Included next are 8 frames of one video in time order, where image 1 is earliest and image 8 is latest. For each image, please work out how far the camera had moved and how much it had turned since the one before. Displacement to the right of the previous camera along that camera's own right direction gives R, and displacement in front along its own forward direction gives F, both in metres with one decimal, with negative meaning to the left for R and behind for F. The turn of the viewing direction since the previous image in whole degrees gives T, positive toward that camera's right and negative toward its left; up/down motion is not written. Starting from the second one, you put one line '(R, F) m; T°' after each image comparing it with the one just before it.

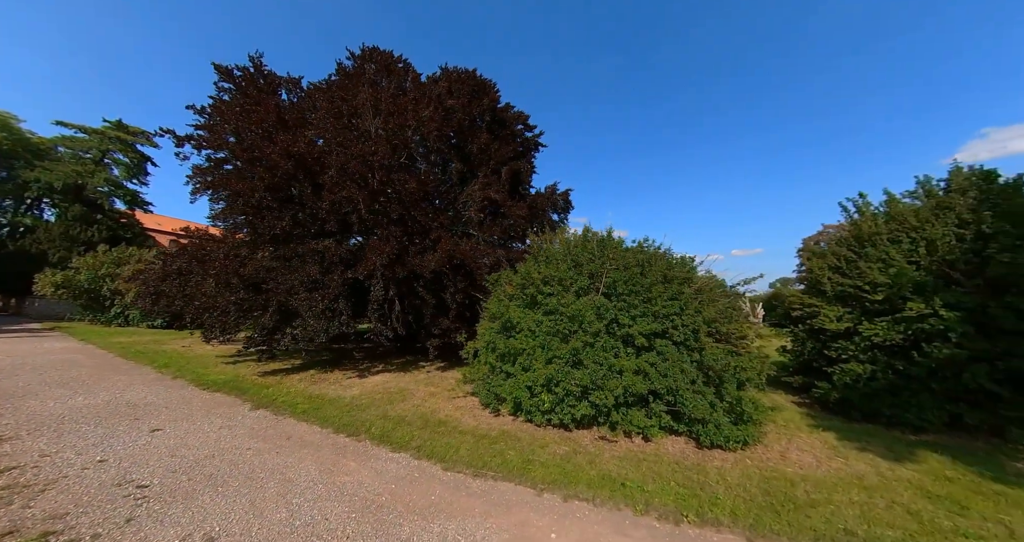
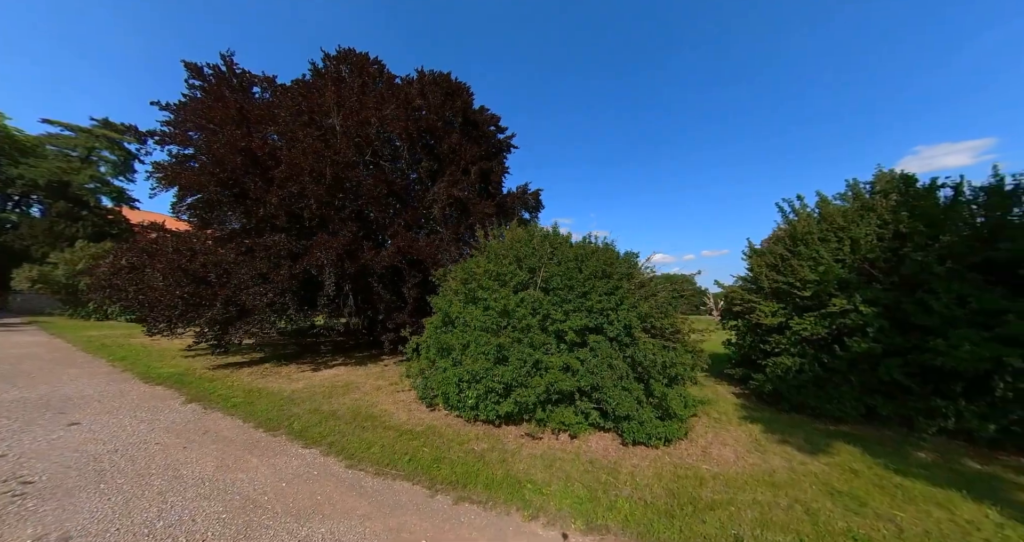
(+1.2, +0.2) m; -1°
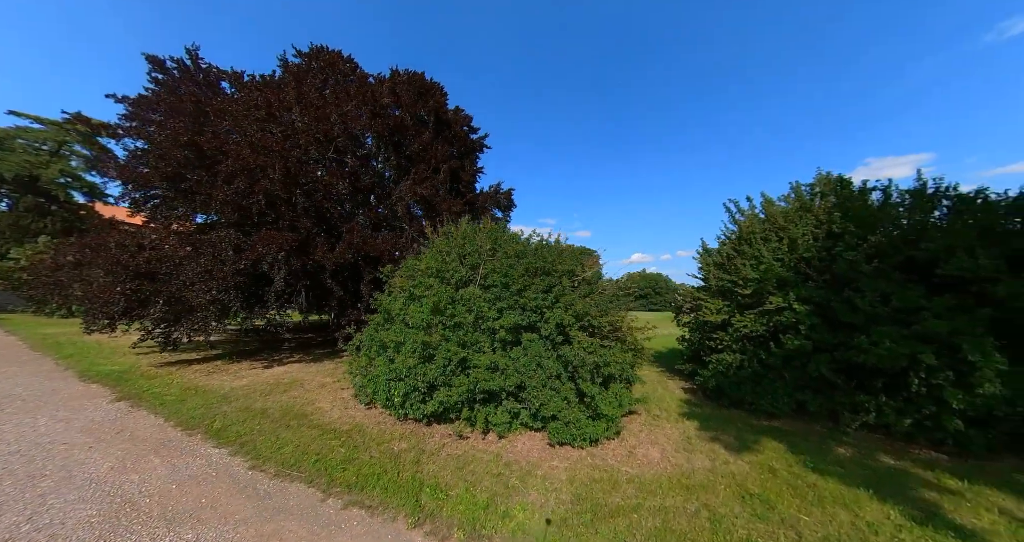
(+1.0, +0.2) m; 0°
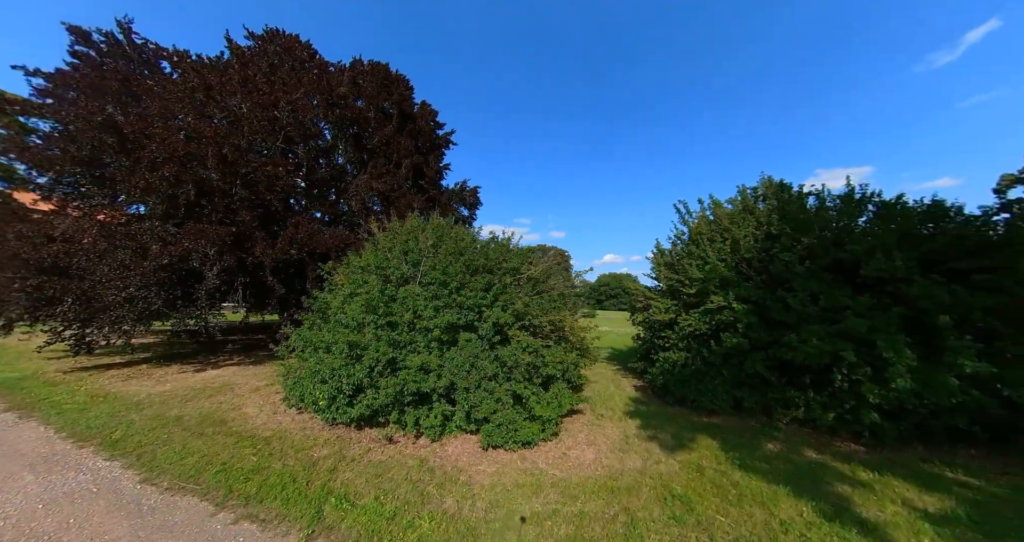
(+0.6, +0.2) m; +4°
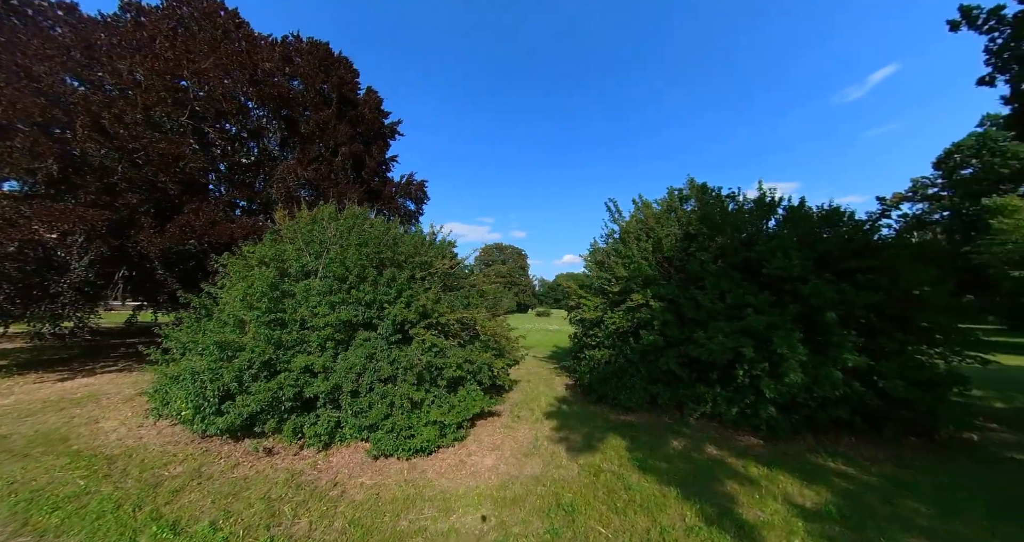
(+0.8, +0.3) m; +6°
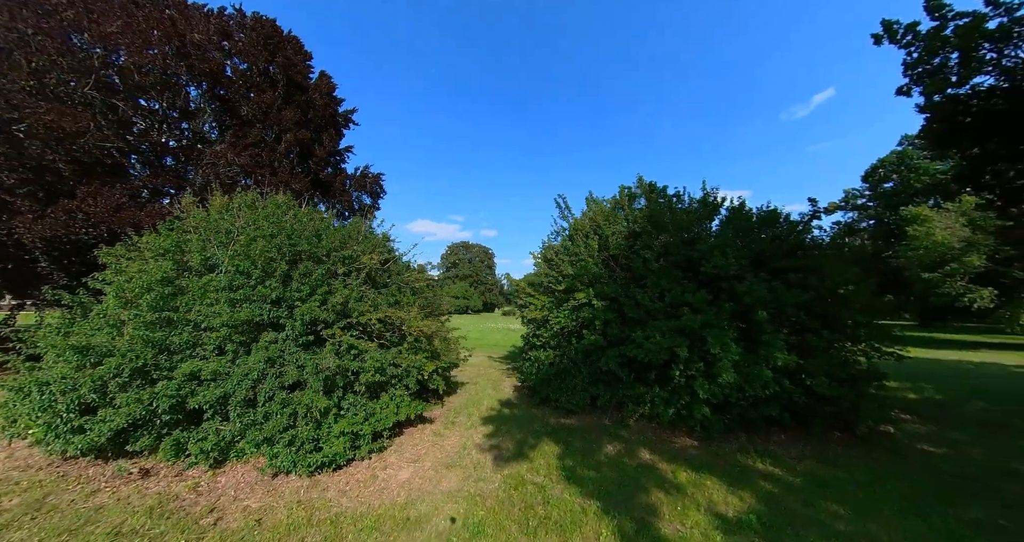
(+0.6, +0.3) m; +4°
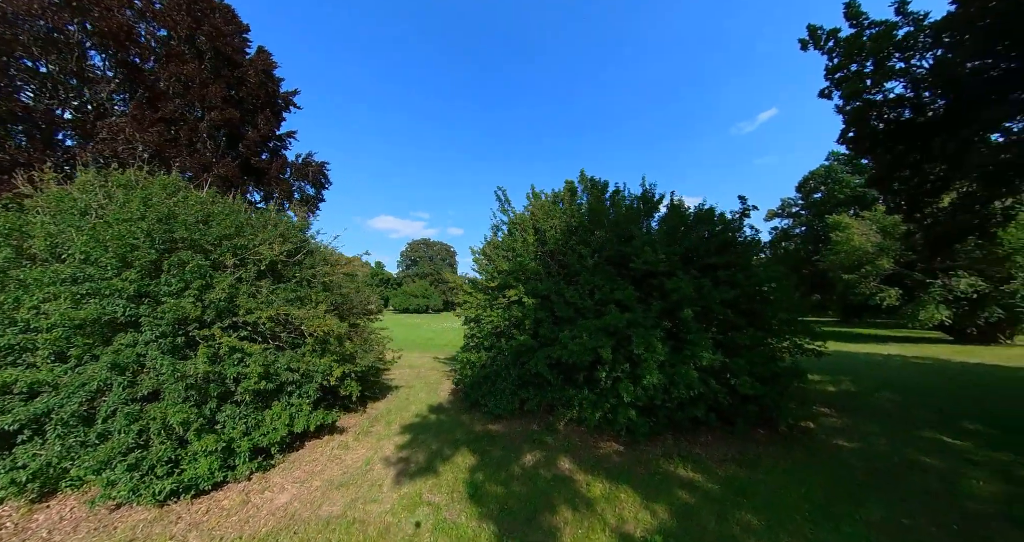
(+0.7, +0.3) m; +5°
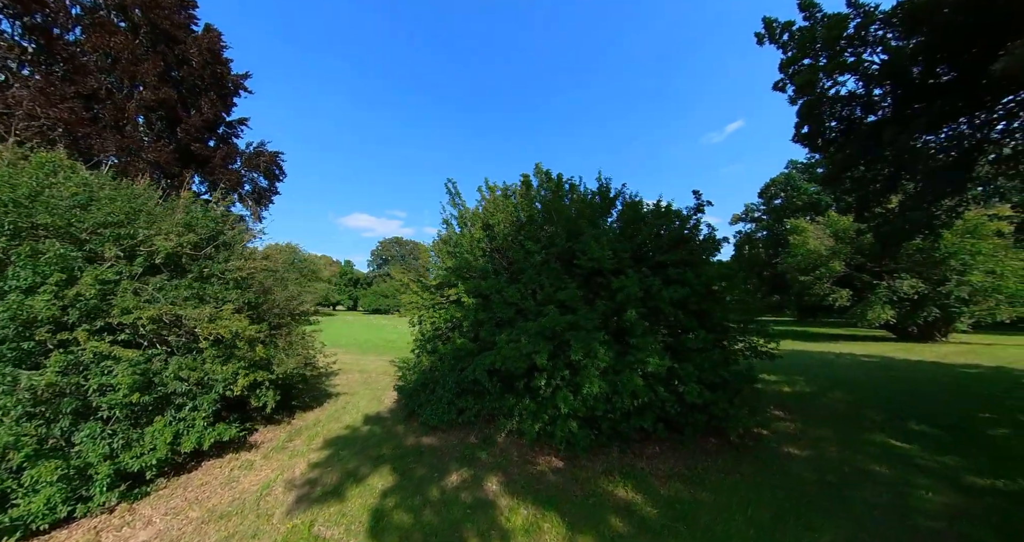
(+0.6, +0.4) m; +3°
